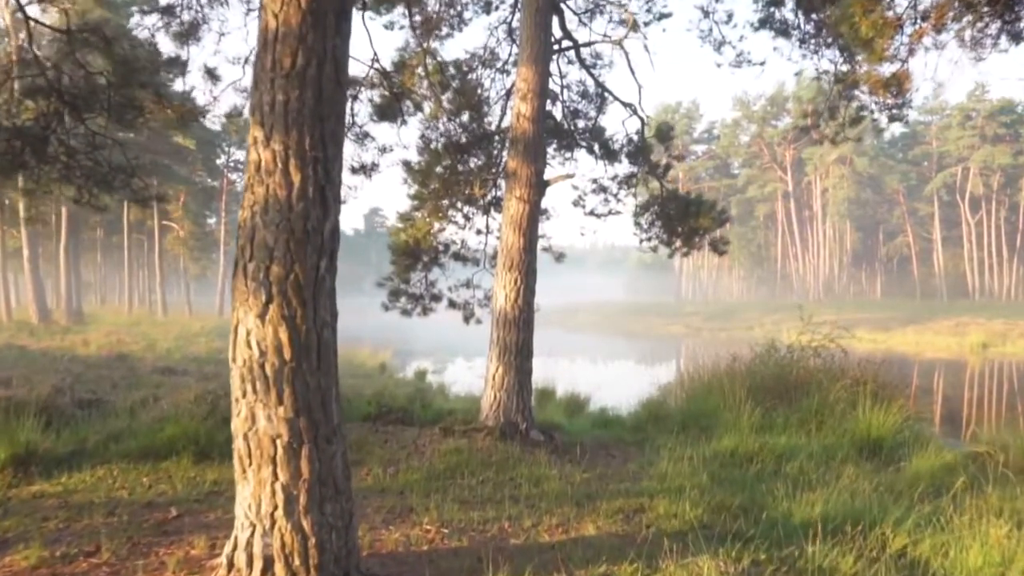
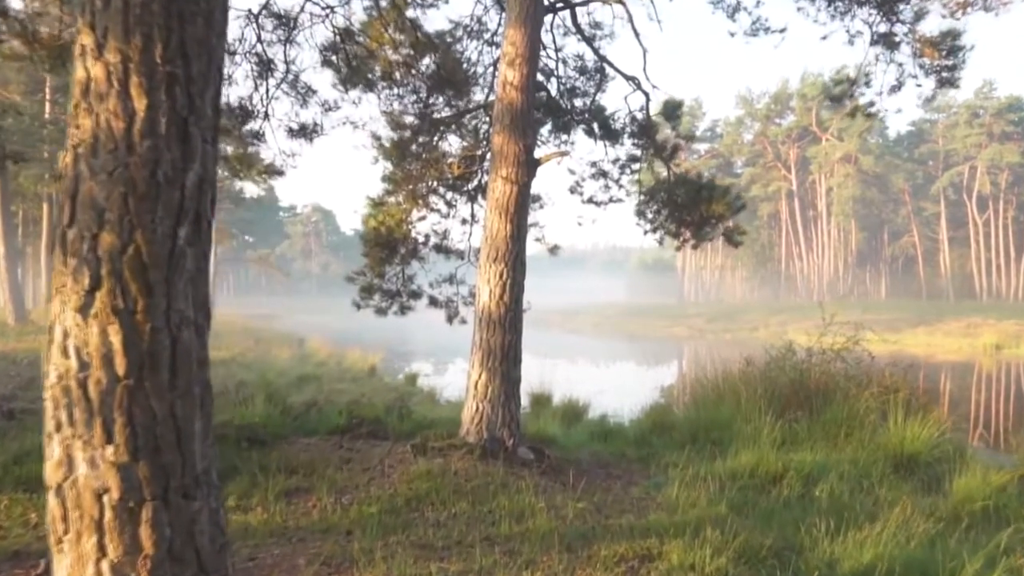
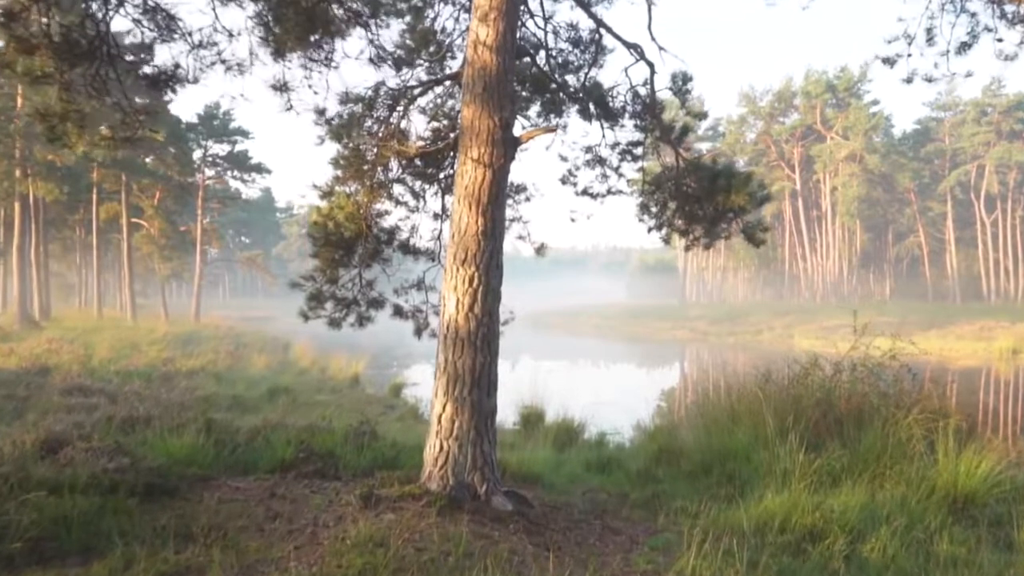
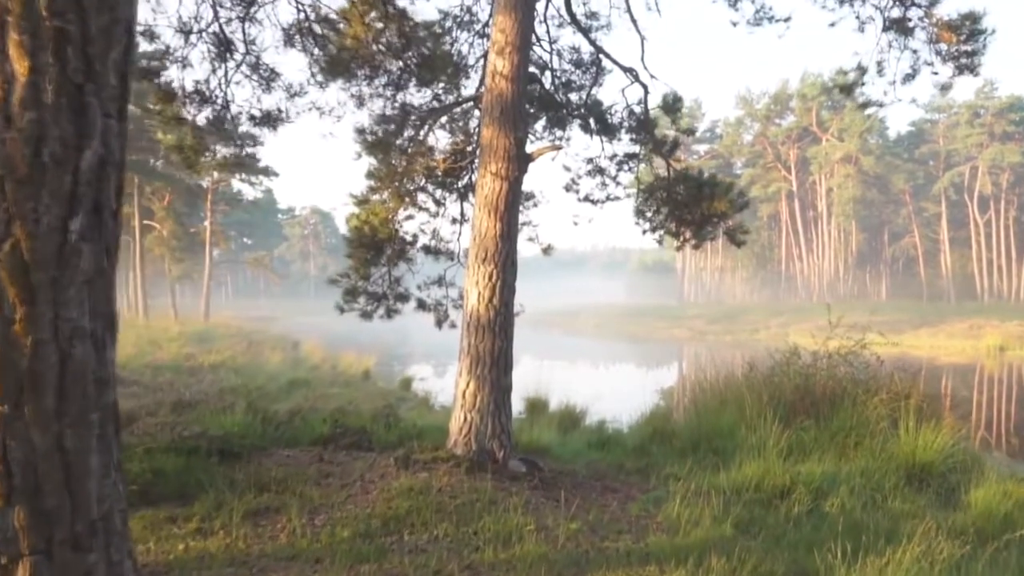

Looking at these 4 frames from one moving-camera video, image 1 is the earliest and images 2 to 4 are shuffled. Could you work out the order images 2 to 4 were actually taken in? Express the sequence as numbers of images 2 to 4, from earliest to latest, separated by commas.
2, 4, 3
